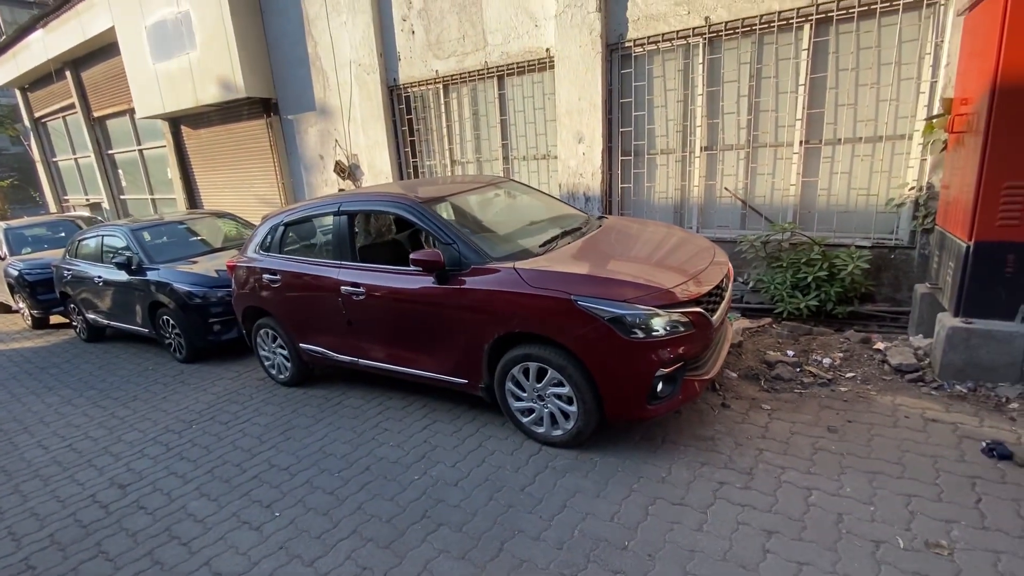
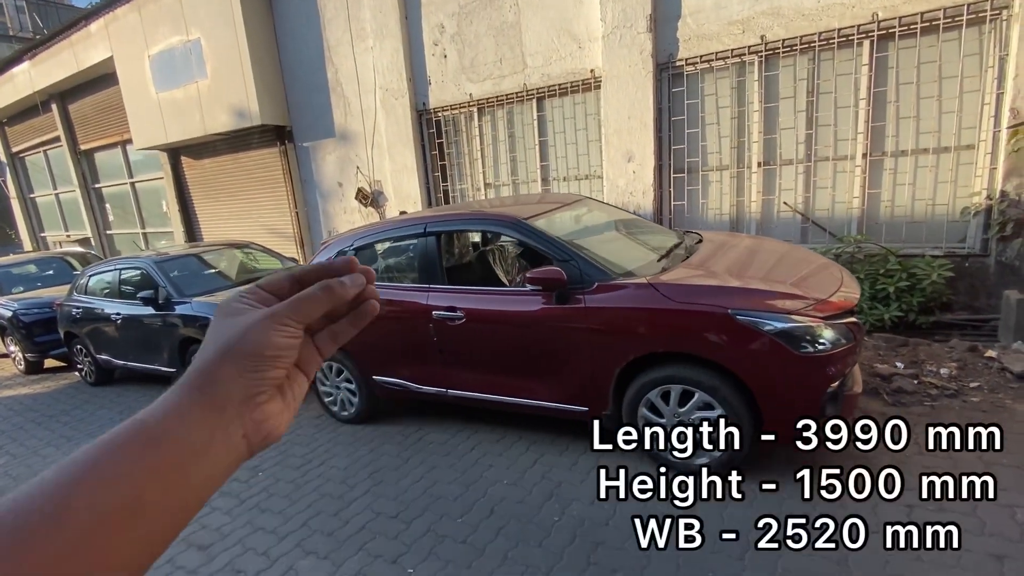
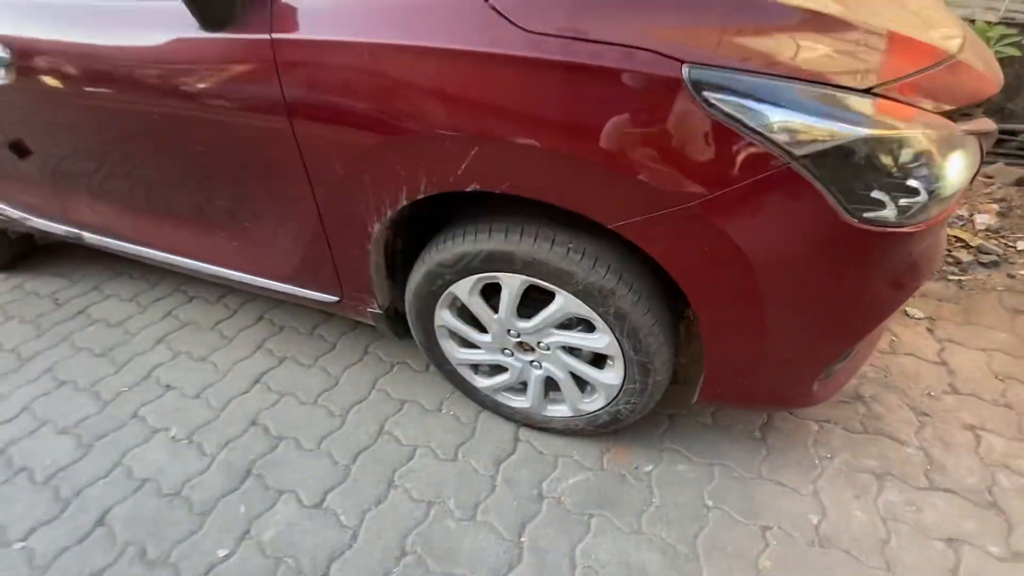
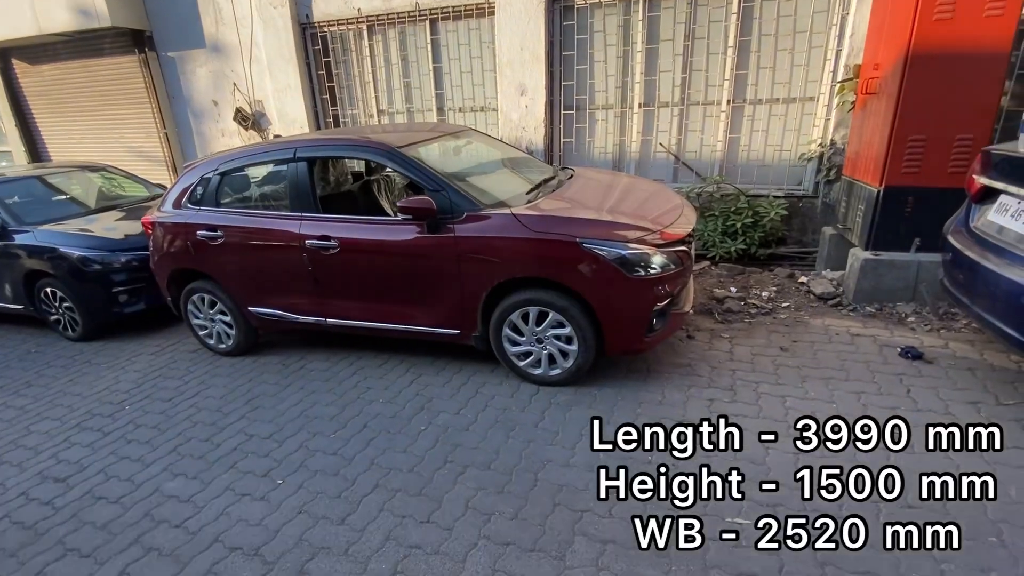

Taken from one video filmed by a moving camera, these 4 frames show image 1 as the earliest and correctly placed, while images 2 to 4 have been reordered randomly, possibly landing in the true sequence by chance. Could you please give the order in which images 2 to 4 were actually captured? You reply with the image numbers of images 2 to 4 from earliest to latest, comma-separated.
2, 4, 3
